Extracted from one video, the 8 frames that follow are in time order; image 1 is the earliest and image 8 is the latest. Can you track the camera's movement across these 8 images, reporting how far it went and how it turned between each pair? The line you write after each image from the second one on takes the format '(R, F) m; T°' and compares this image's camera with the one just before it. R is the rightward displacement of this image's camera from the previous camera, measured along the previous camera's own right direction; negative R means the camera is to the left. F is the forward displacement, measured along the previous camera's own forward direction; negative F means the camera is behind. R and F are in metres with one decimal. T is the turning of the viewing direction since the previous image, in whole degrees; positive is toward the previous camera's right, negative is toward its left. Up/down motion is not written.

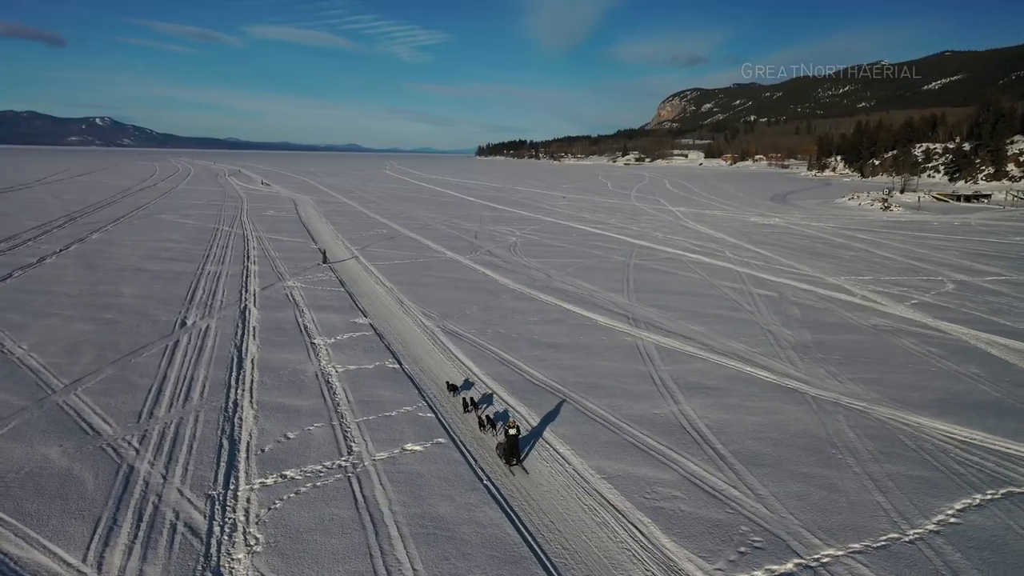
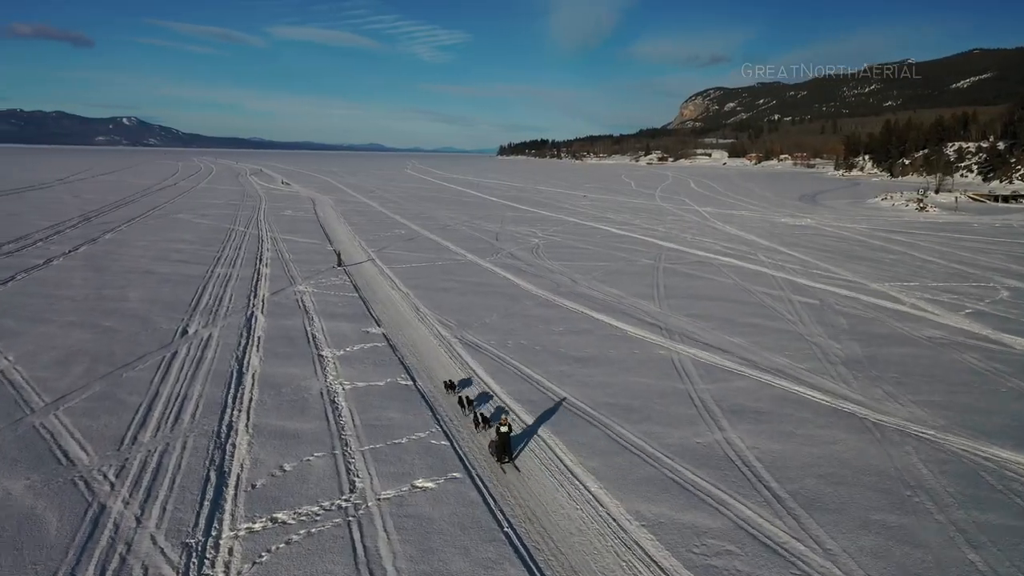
(0.0, +0.9) m; -1°
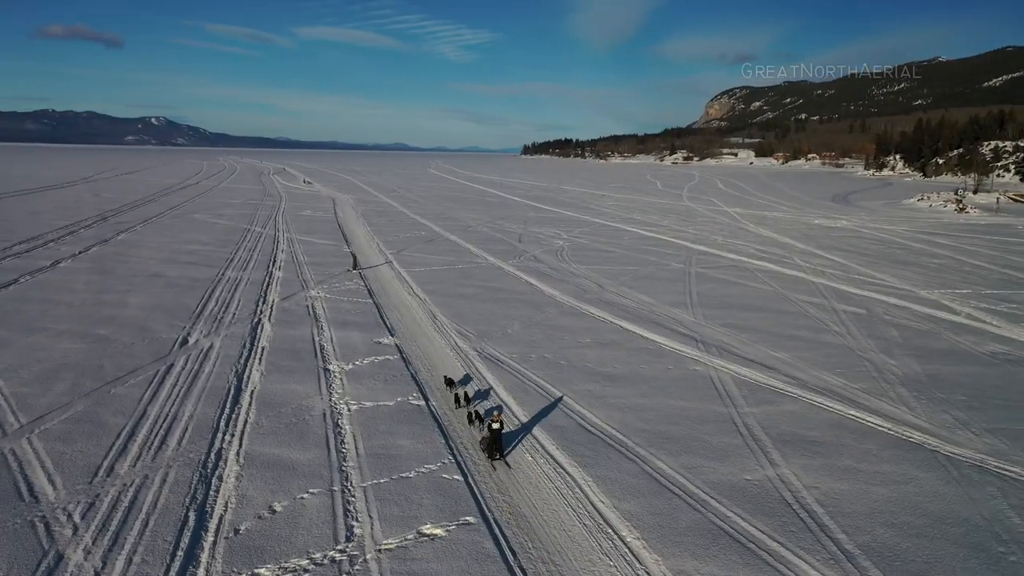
(0.0, +0.9) m; -2°
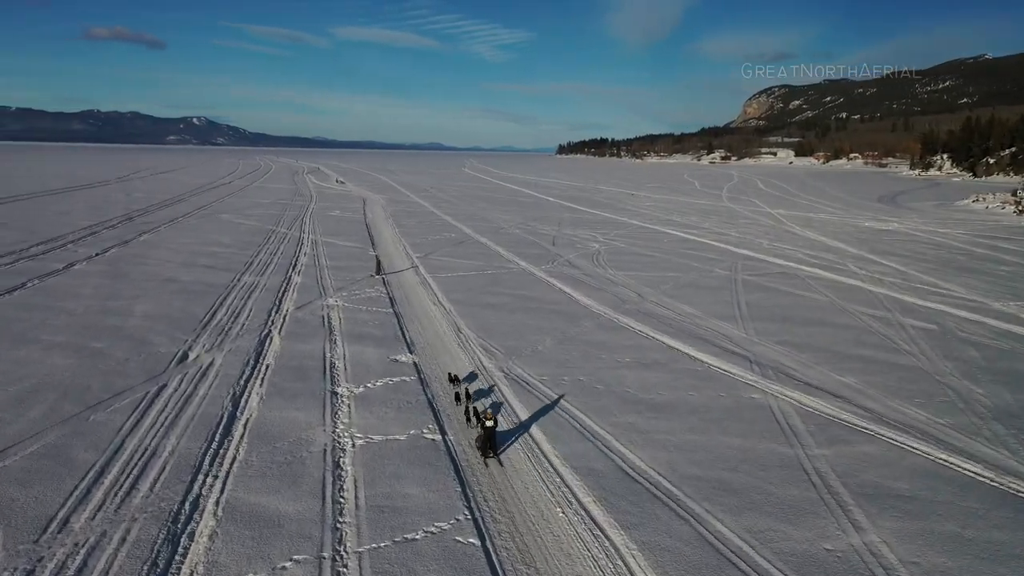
(0.0, +1.1) m; -2°
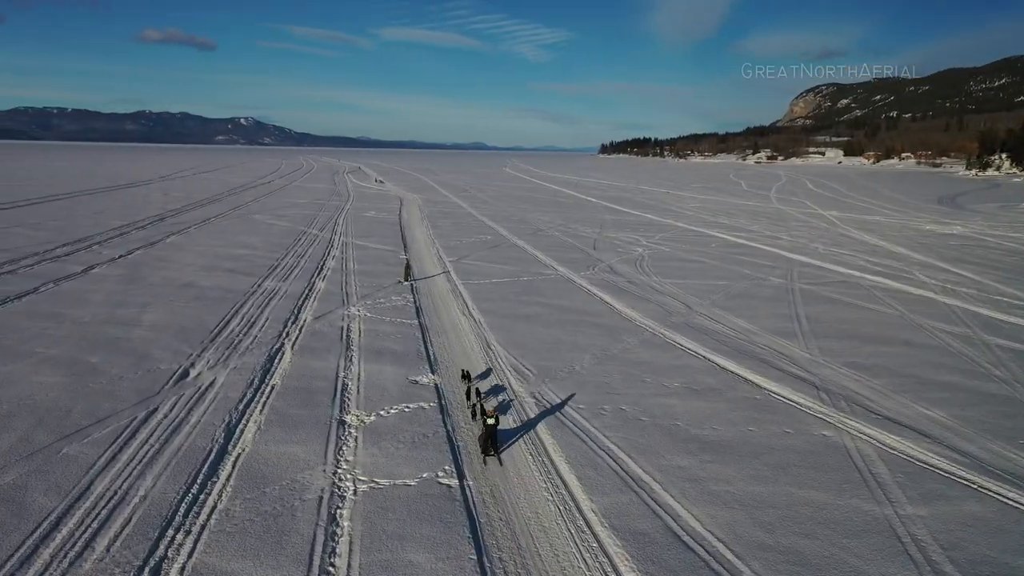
(+0.1, +1.1) m; -3°
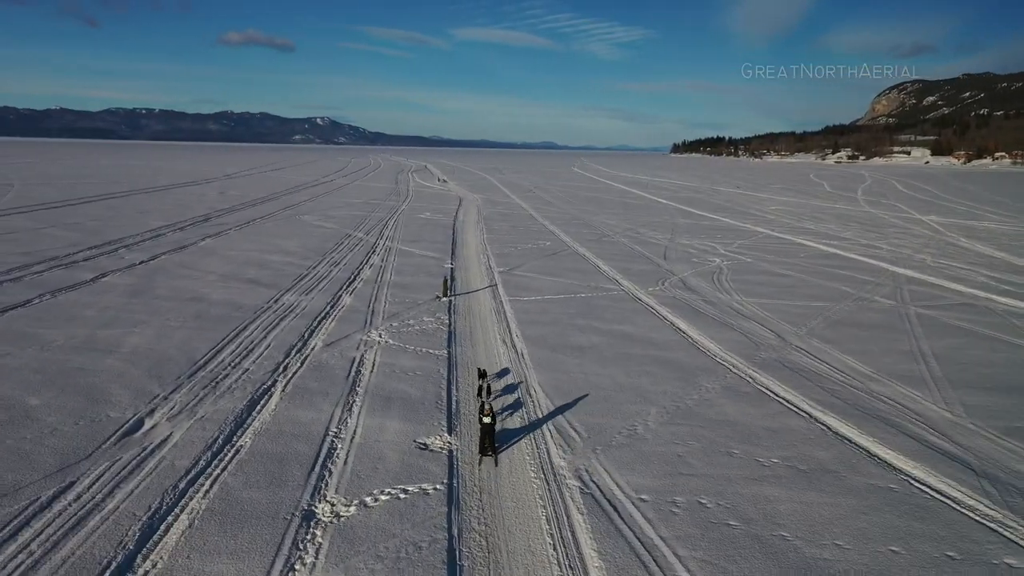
(+0.2, +2.3) m; -5°
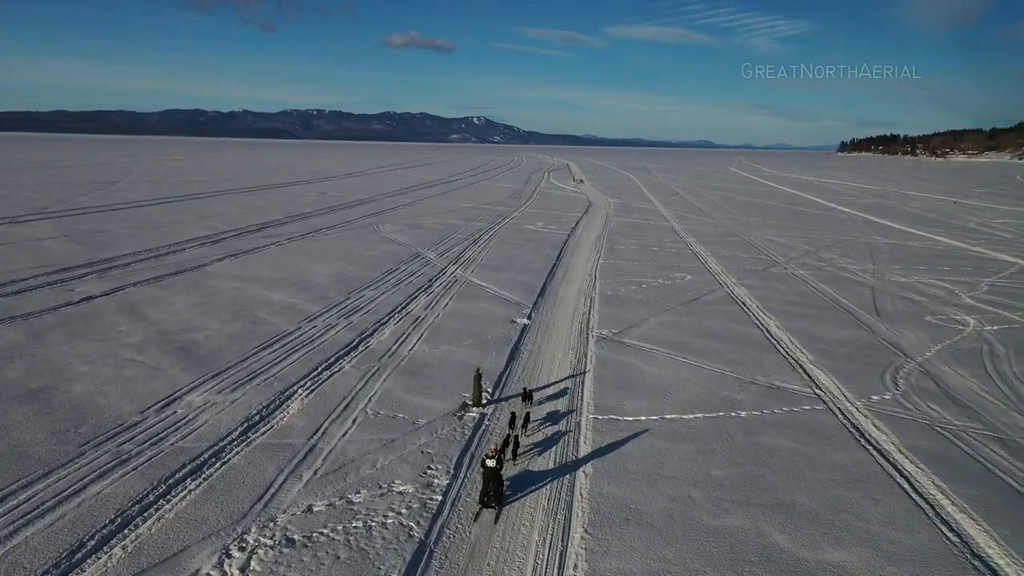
(+0.5, +6.6) m; -10°
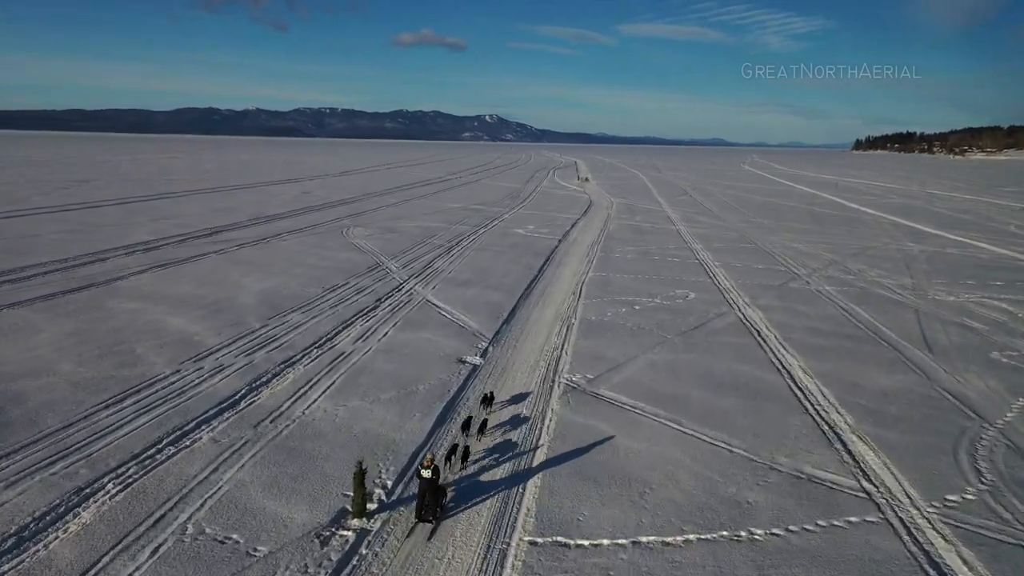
(+0.7, +2.5) m; -1°
